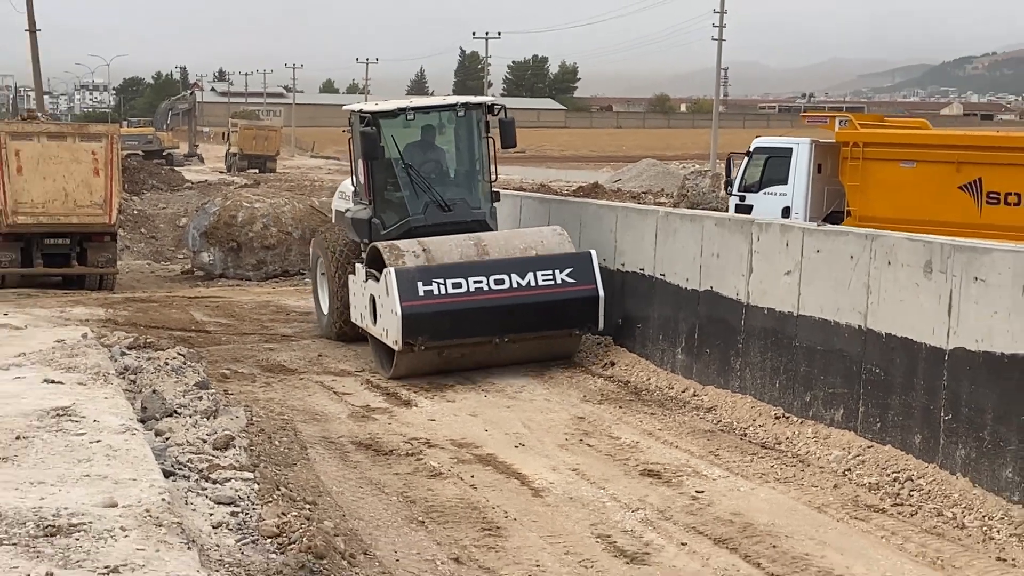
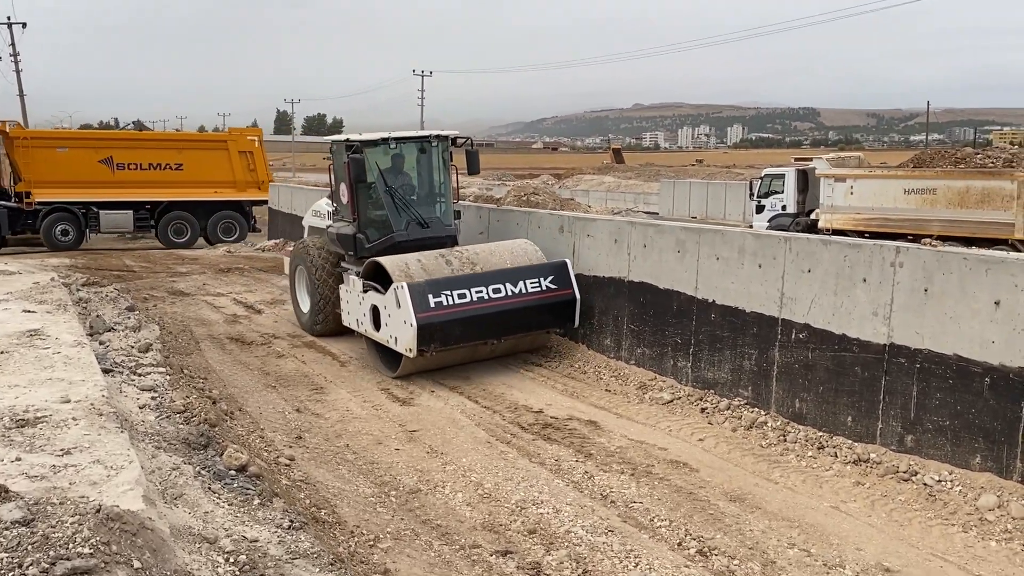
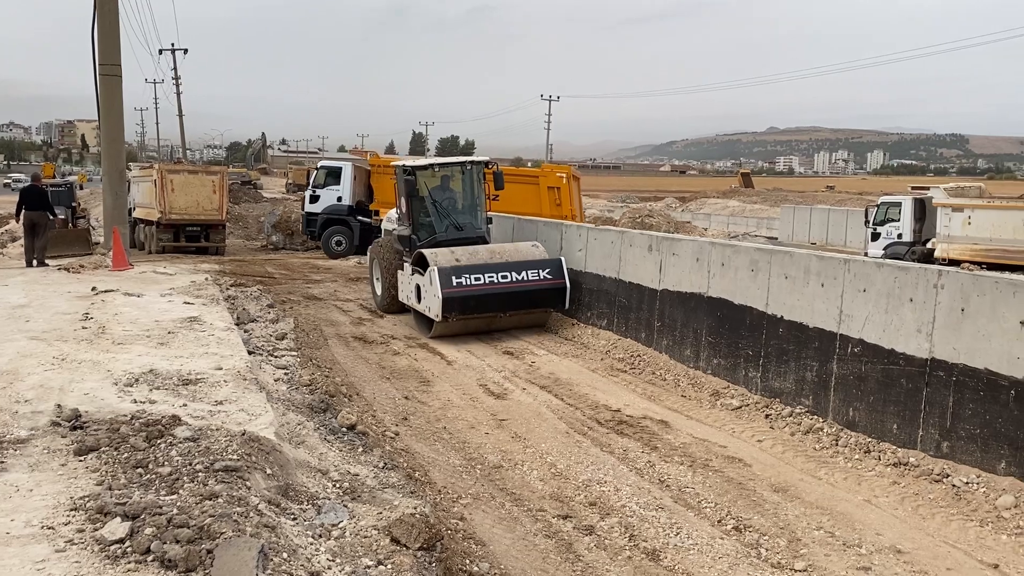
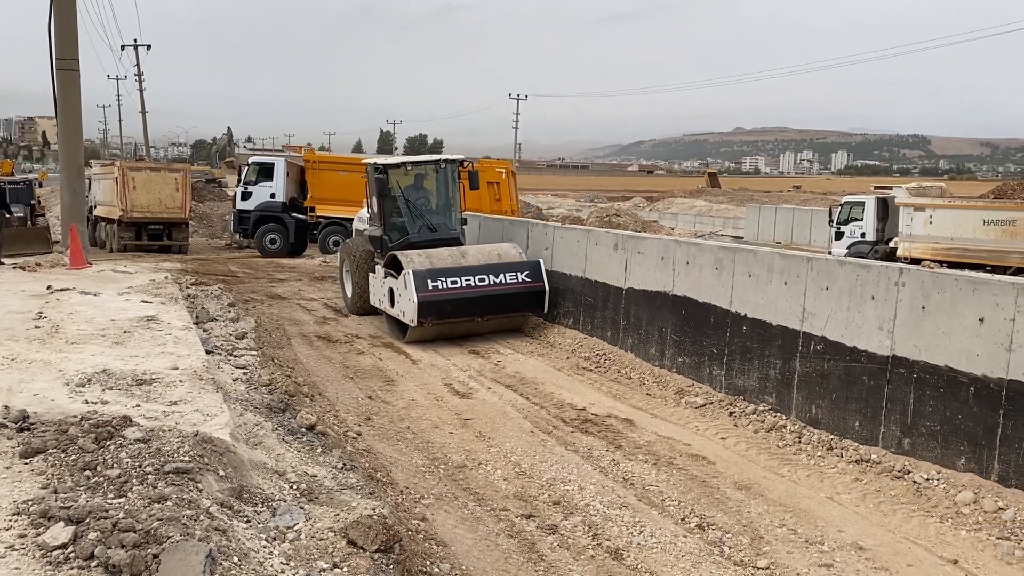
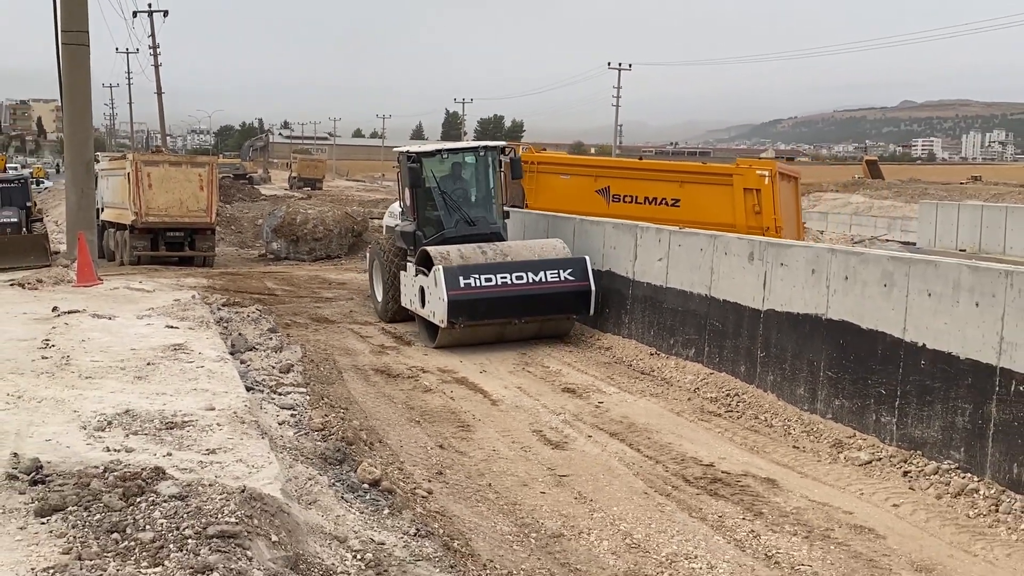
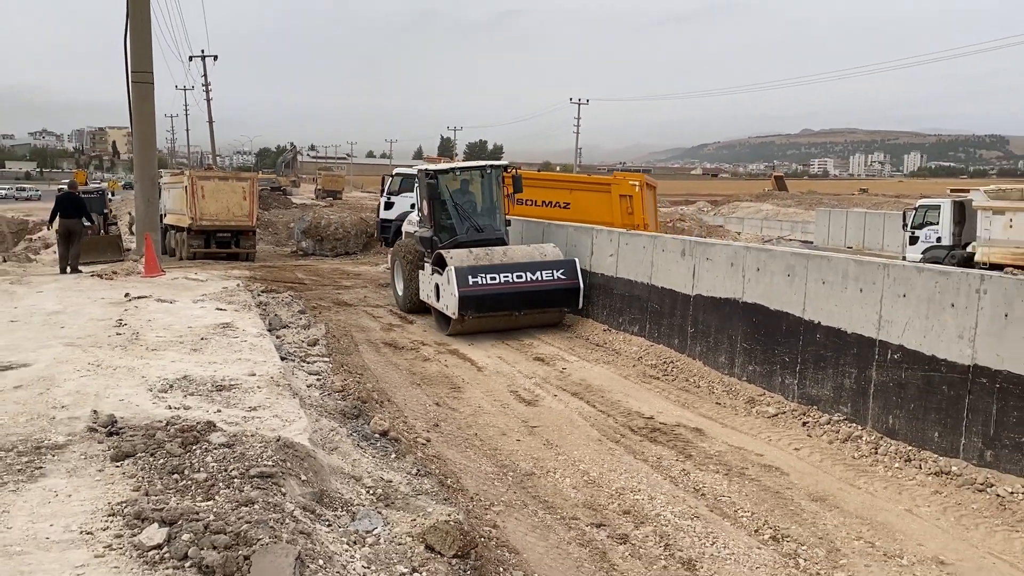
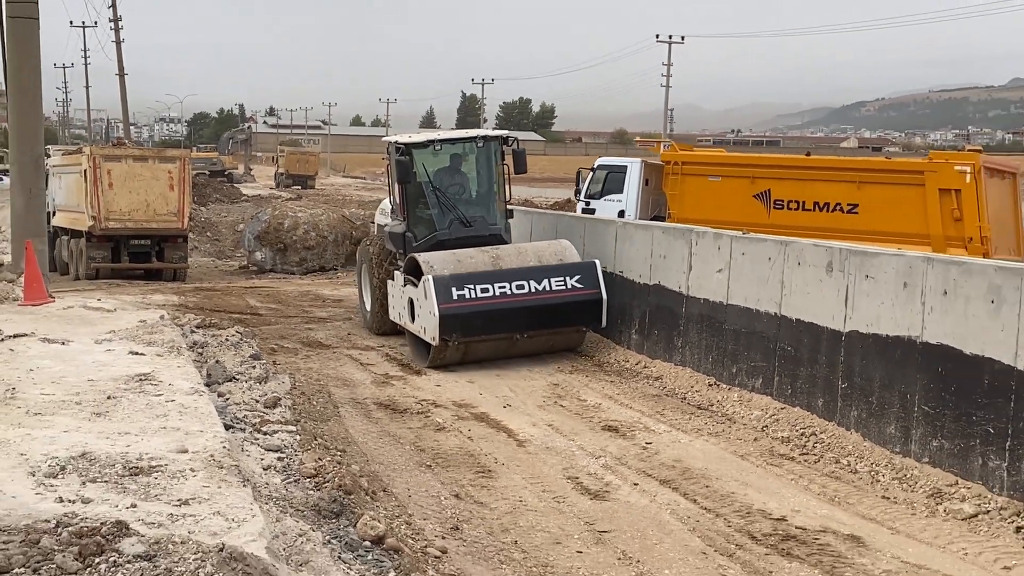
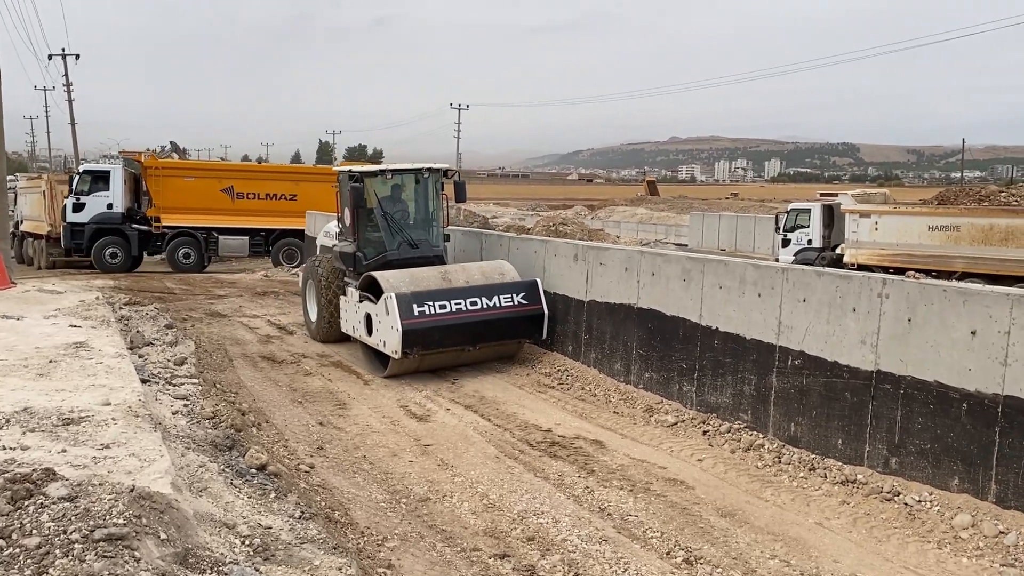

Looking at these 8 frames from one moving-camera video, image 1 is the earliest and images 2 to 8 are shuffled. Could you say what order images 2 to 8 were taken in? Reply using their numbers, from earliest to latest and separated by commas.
7, 5, 6, 3, 4, 8, 2
